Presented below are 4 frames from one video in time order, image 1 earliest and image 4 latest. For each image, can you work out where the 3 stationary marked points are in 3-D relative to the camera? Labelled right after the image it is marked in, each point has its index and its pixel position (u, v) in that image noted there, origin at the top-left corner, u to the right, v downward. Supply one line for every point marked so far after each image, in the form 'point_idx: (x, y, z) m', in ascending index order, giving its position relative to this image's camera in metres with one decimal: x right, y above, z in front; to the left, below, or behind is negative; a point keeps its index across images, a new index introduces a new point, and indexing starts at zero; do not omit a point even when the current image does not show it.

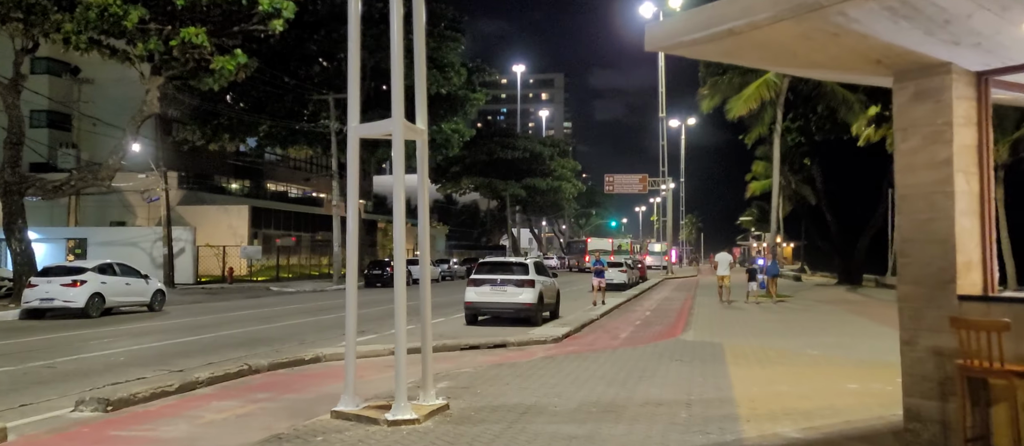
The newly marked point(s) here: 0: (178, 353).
0: (-5.3, -2.0, +13.3) m
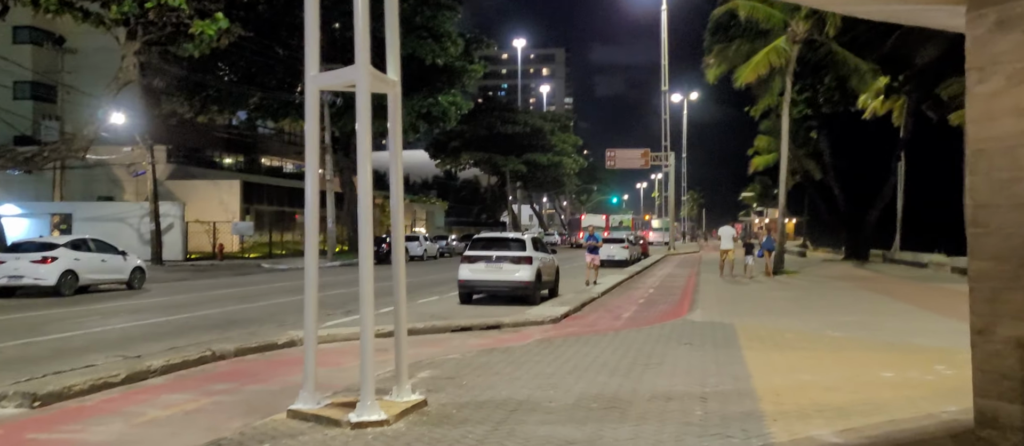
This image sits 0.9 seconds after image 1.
0: (-5.4, -1.6, +12.2) m
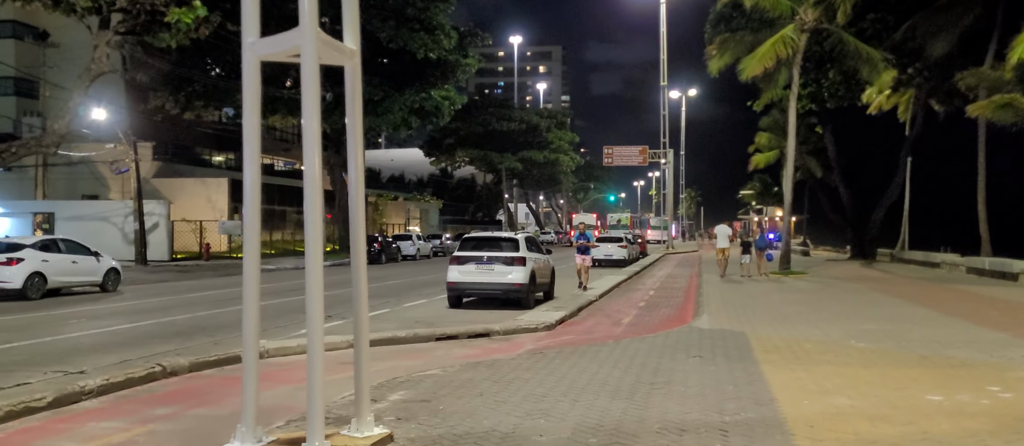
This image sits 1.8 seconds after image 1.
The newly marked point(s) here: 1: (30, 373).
0: (-5.5, -1.6, +11.1) m
1: (-5.1, -1.6, +8.8) m
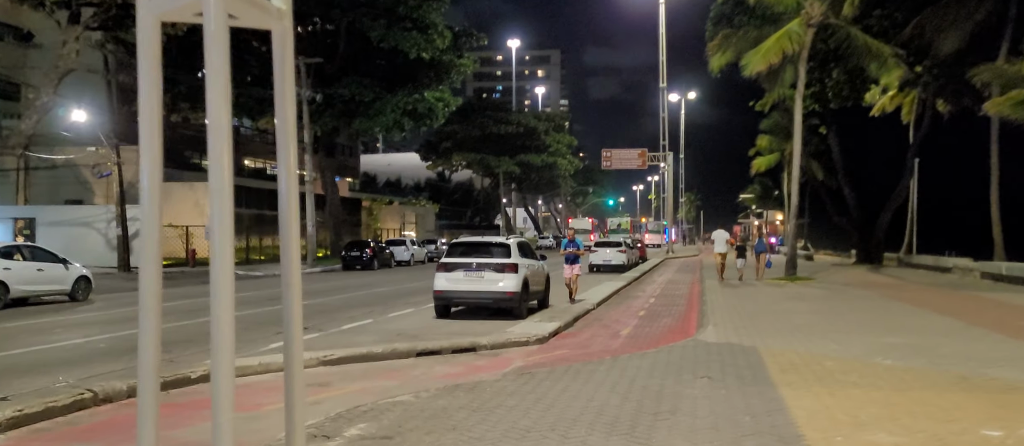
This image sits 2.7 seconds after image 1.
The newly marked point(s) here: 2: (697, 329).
0: (-5.7, -1.7, +10.0) m
1: (-5.2, -1.6, +7.6) m
2: (+3.0, -1.7, +13.6) m
